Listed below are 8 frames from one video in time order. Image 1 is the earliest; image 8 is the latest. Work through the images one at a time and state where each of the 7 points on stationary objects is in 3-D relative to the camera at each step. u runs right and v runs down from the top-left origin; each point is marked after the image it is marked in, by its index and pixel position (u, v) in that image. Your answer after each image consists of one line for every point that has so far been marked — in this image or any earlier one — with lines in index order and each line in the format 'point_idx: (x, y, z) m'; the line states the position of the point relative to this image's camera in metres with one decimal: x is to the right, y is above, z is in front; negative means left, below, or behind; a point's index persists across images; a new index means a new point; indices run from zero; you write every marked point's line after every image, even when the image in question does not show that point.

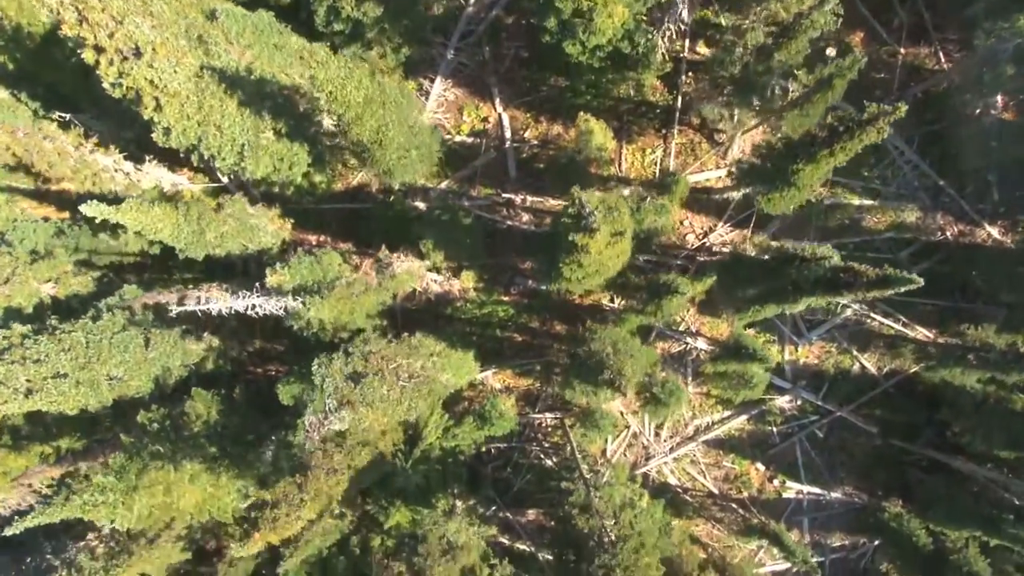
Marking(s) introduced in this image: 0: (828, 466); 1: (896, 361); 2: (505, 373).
0: (+8.4, -4.7, +18.8) m
1: (+9.7, -1.9, +18.0) m
2: (-0.2, -2.2, +18.5) m
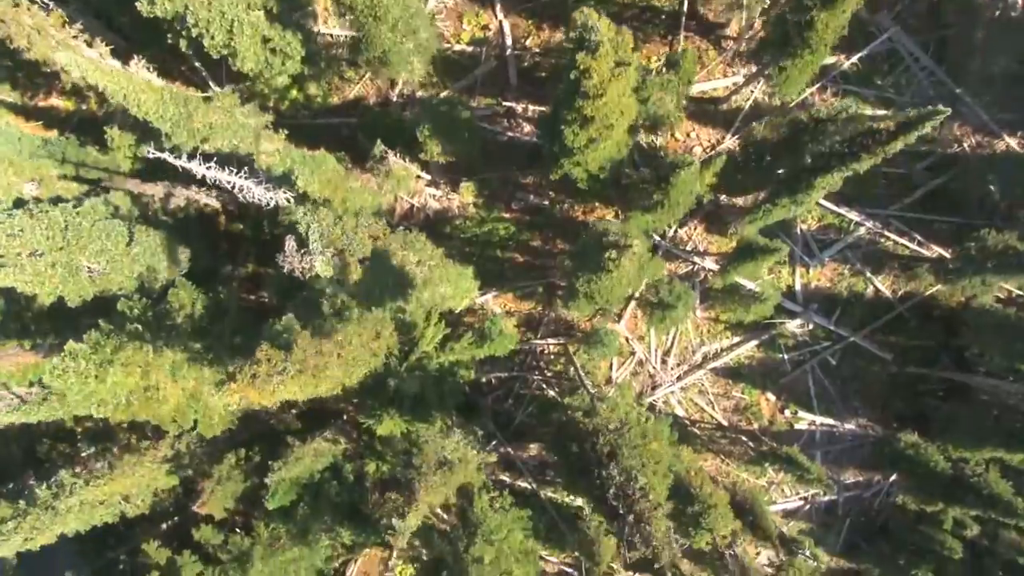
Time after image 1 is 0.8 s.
0: (+8.4, -2.7, +18.1) m
1: (+9.7, +0.1, +17.4) m
2: (-0.1, -0.2, +17.8) m
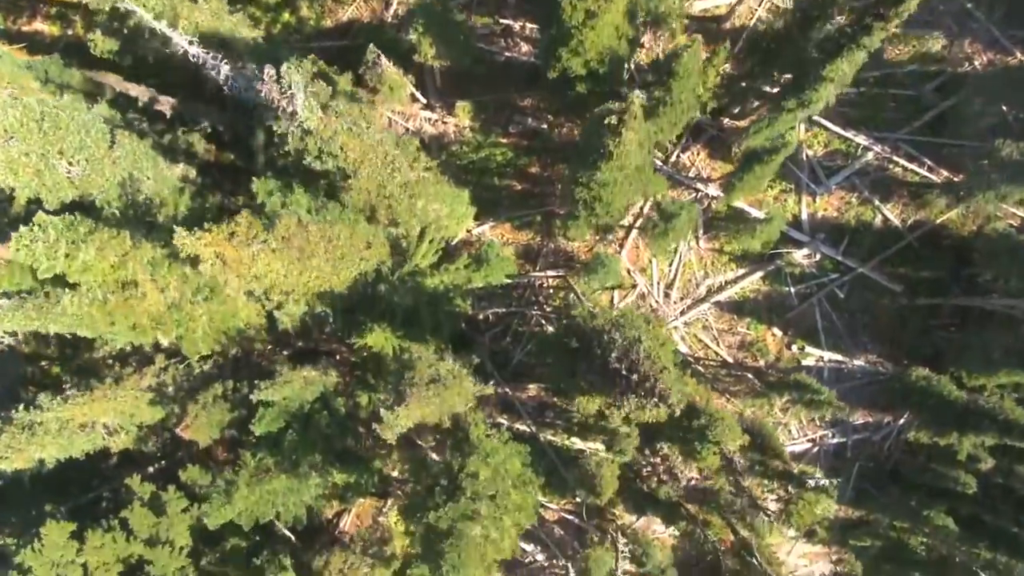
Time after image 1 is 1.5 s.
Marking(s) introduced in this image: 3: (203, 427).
0: (+8.3, -1.0, +17.5) m
1: (+9.7, +1.8, +16.8) m
2: (-0.2, +1.5, +17.3) m
3: (-6.6, -3.0, +15.3) m
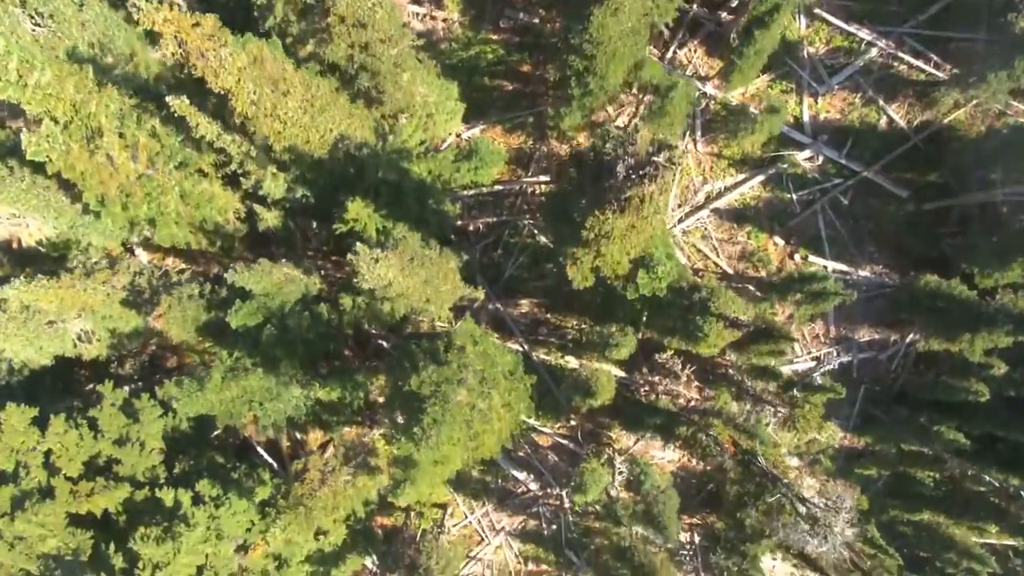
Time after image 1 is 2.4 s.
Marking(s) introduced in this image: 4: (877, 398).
0: (+8.1, +1.2, +16.9) m
1: (+9.5, +4.0, +16.2) m
2: (-0.4, +3.7, +16.7) m
3: (-6.8, -0.7, +14.5) m
4: (+9.2, -2.7, +17.9) m
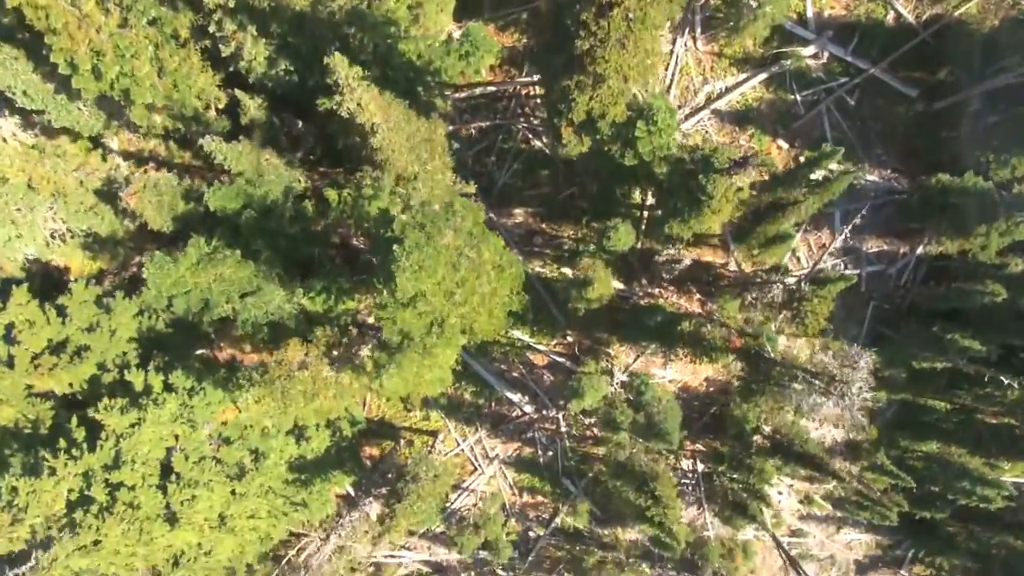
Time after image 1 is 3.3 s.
0: (+8.0, +3.3, +16.2) m
1: (+9.3, +6.2, +15.6) m
2: (-0.6, +5.8, +16.0) m
3: (-7.0, +1.5, +13.8) m
4: (+9.1, -0.6, +17.2) m
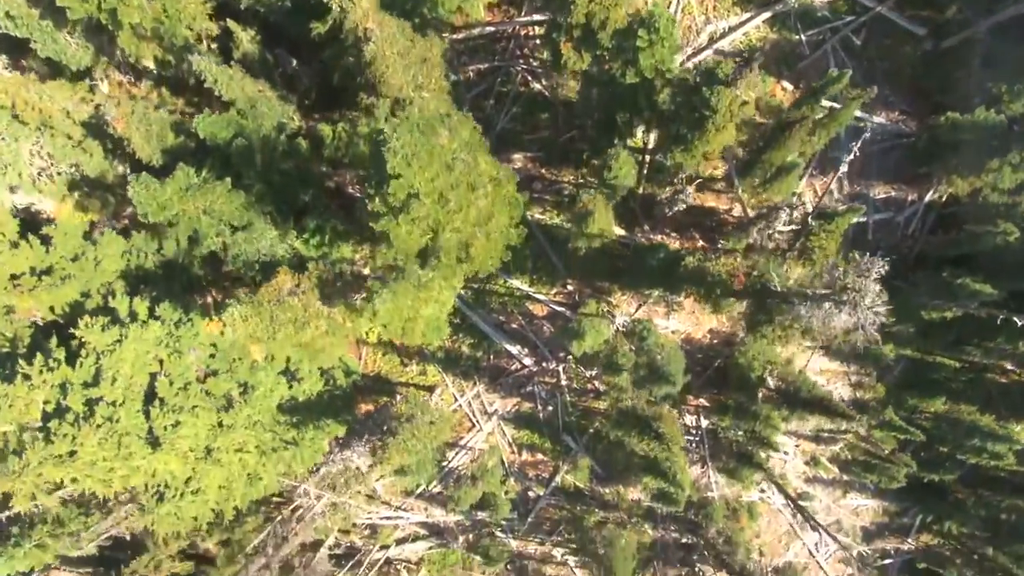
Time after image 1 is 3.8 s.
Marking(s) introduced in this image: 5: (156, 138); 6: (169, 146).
0: (+7.9, +4.6, +15.8) m
1: (+9.3, +7.4, +15.3) m
2: (-0.6, +7.1, +15.7) m
3: (-7.0, +2.7, +13.4) m
4: (+9.0, +0.6, +16.8) m
5: (-6.8, +2.8, +13.6) m
6: (-6.6, +2.8, +13.8) m
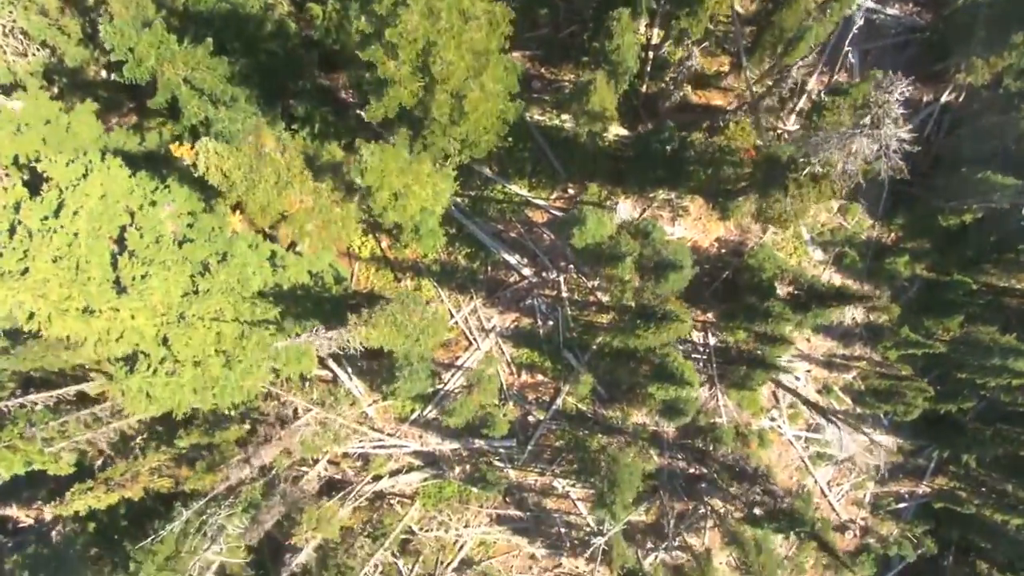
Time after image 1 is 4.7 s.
0: (+7.9, +6.7, +15.3) m
1: (+9.3, +9.6, +14.8) m
2: (-0.6, +9.2, +15.1) m
3: (-7.0, +5.0, +12.8) m
4: (+9.0, +2.8, +16.1) m
5: (-6.8, +5.0, +12.9) m
6: (-6.7, +5.0, +13.1) m
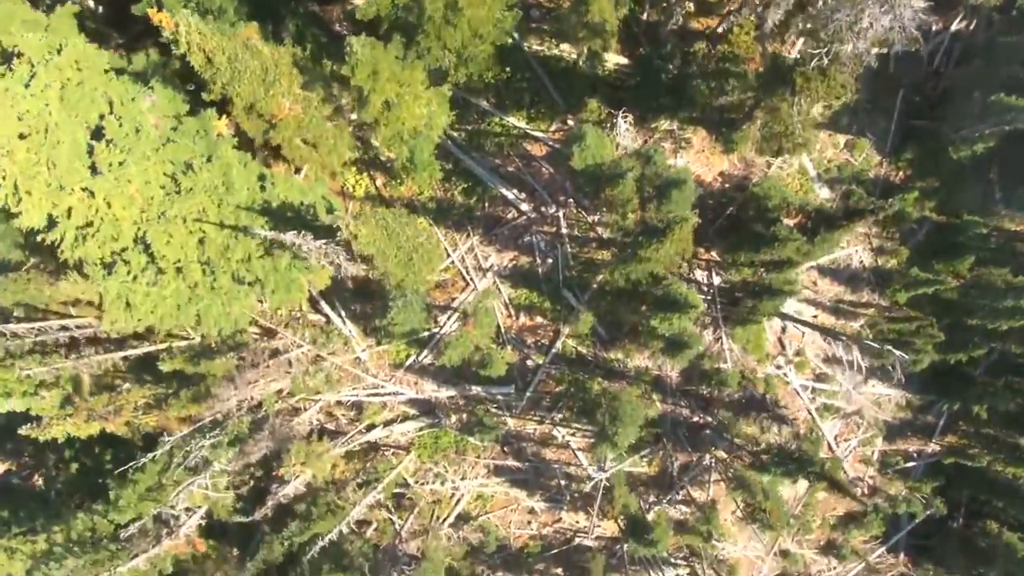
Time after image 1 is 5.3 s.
0: (+7.8, +8.2, +14.7) m
1: (+9.2, +11.1, +14.1) m
2: (-0.7, +10.6, +14.5) m
3: (-7.1, +6.2, +12.3) m
4: (+9.0, +4.3, +15.6) m
5: (-6.9, +6.3, +12.4) m
6: (-6.7, +6.3, +12.6) m
